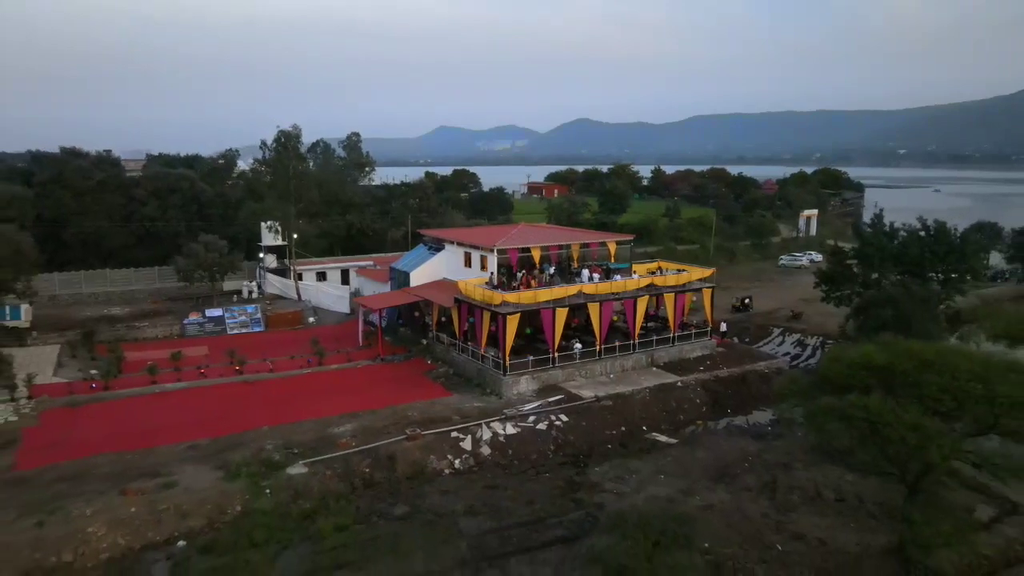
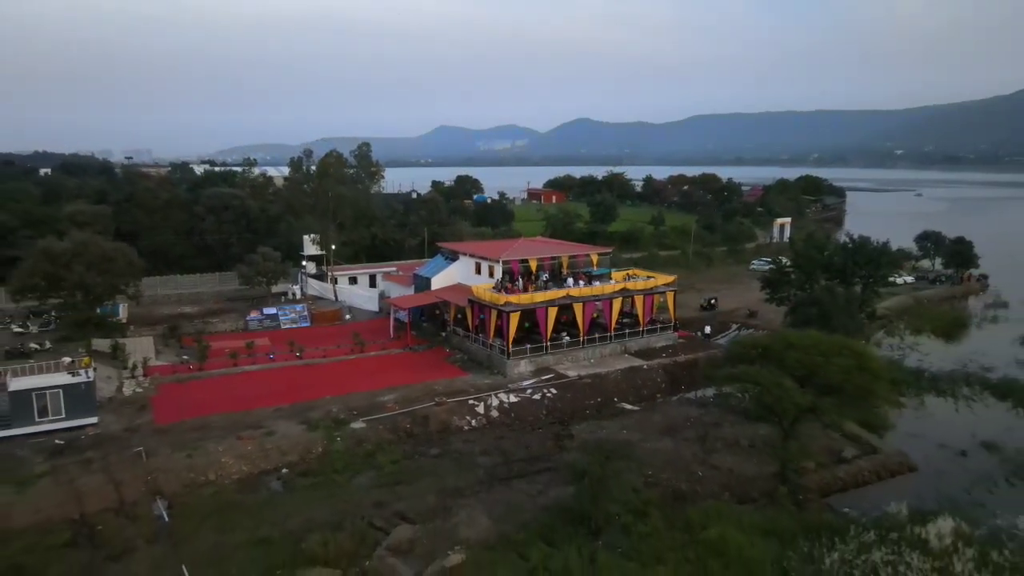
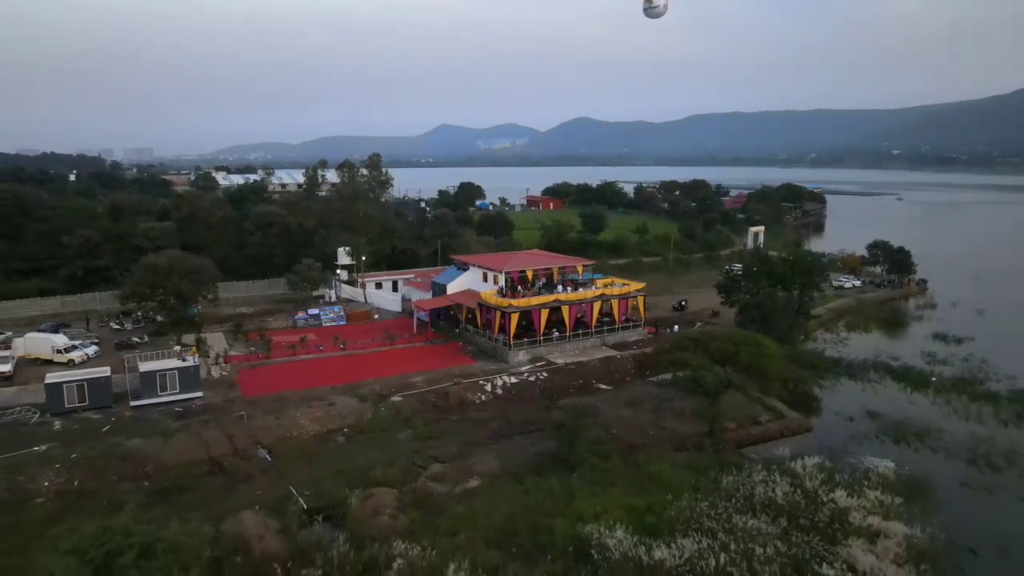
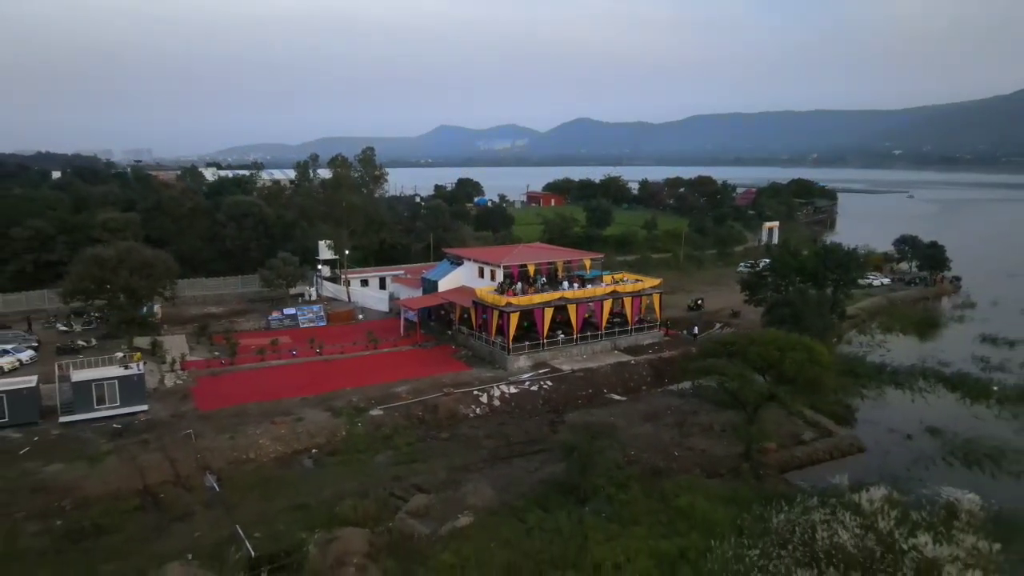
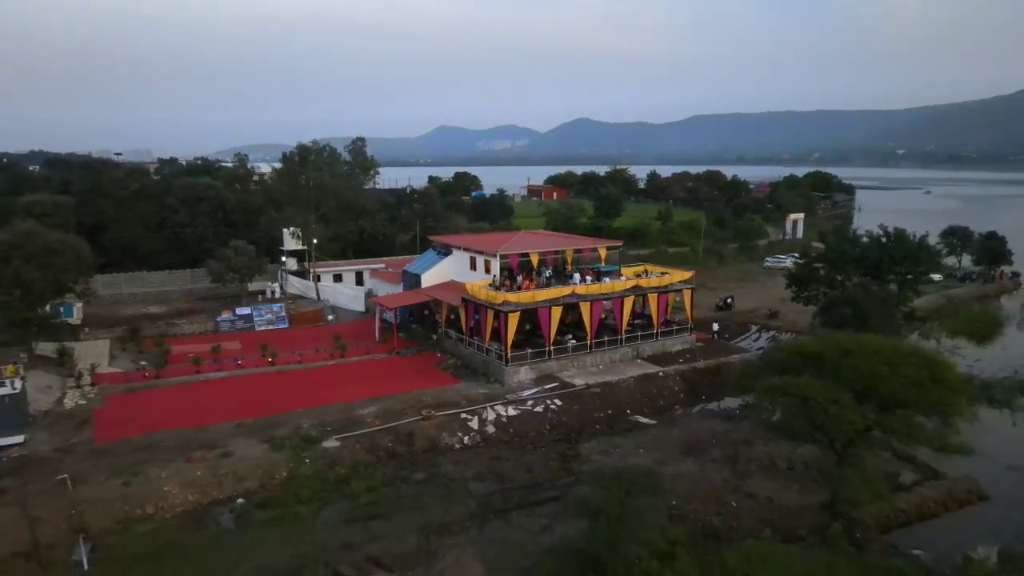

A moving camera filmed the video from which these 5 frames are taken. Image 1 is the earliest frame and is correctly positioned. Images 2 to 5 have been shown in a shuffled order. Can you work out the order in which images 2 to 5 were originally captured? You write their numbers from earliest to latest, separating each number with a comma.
5, 2, 4, 3
